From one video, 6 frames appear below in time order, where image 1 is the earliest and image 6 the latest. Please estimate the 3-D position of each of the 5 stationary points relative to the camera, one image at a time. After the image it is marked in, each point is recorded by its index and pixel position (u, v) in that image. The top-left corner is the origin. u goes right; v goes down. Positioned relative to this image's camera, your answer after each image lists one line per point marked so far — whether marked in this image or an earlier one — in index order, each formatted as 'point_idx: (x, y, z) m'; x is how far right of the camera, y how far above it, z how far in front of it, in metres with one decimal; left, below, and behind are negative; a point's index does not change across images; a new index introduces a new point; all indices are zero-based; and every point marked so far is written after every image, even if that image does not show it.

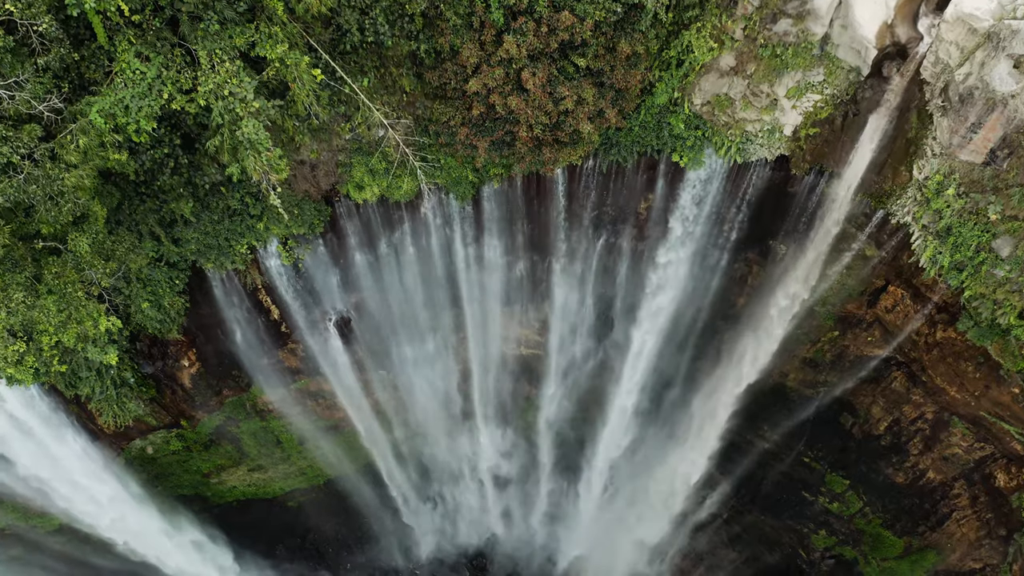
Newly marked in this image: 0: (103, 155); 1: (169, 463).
0: (-4.9, +1.6, +6.9) m
1: (-7.4, -4.0, +12.9) m
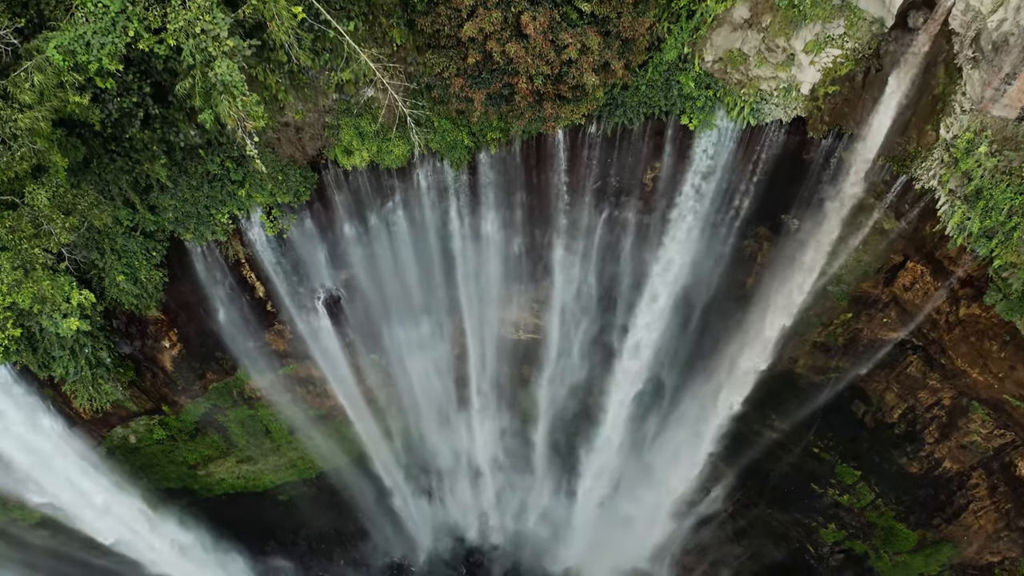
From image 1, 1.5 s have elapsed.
0: (-4.9, +2.1, +6.3) m
1: (-7.4, -3.5, +12.3) m
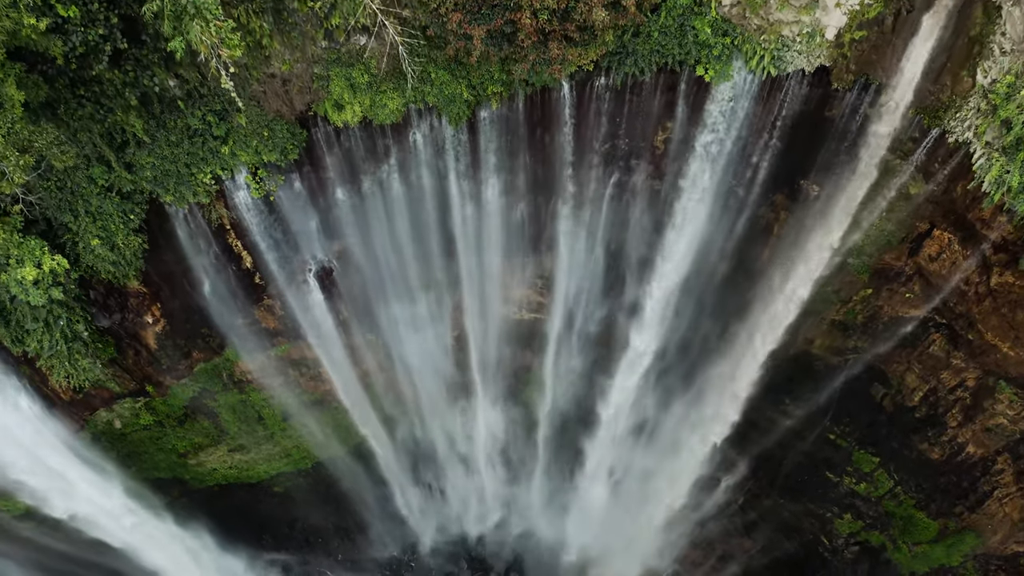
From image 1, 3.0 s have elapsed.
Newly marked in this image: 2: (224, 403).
0: (-4.8, +2.5, +5.8) m
1: (-7.3, -3.1, +11.7) m
2: (-5.7, -2.3, +11.6) m
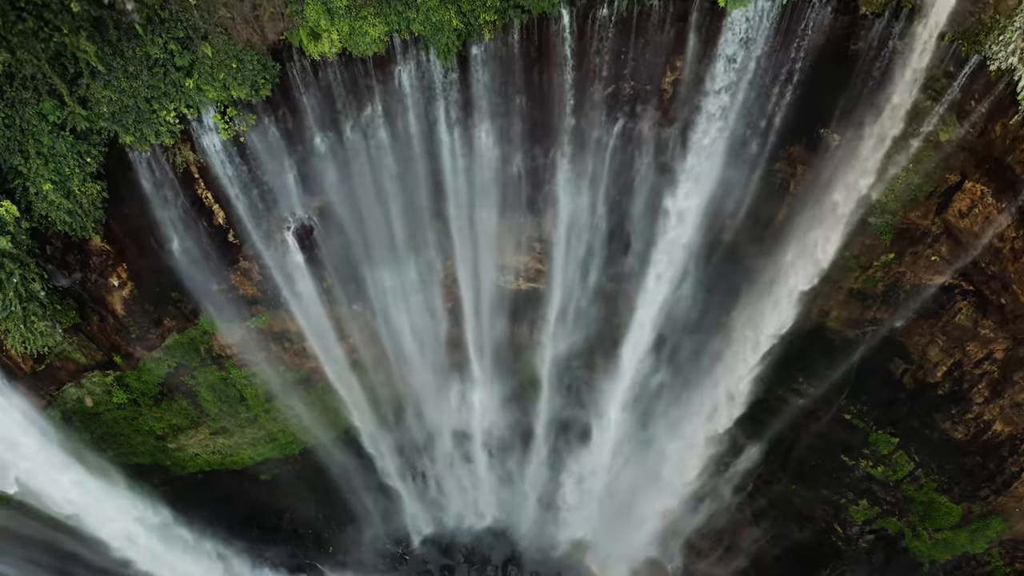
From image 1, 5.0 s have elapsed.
0: (-4.9, +3.2, +5.0) m
1: (-7.4, -2.4, +10.9) m
2: (-5.7, -1.7, +10.9) m
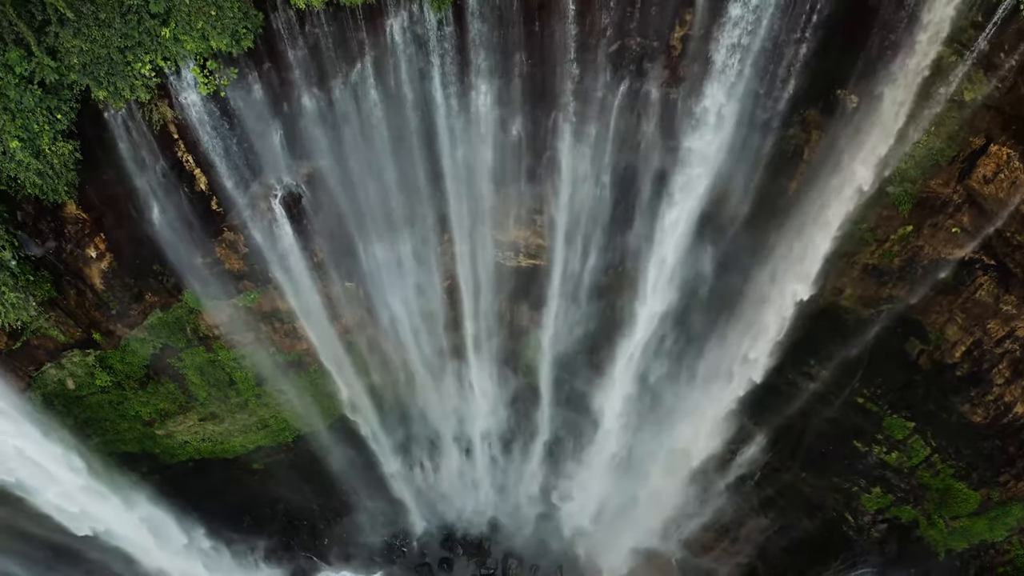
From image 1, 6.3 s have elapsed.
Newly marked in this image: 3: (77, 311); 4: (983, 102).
0: (-4.9, +3.6, +4.5) m
1: (-7.4, -2.0, +10.4) m
2: (-5.8, -1.3, +10.4) m
3: (-6.8, -0.3, +9.2) m
4: (+6.0, +2.4, +7.4) m
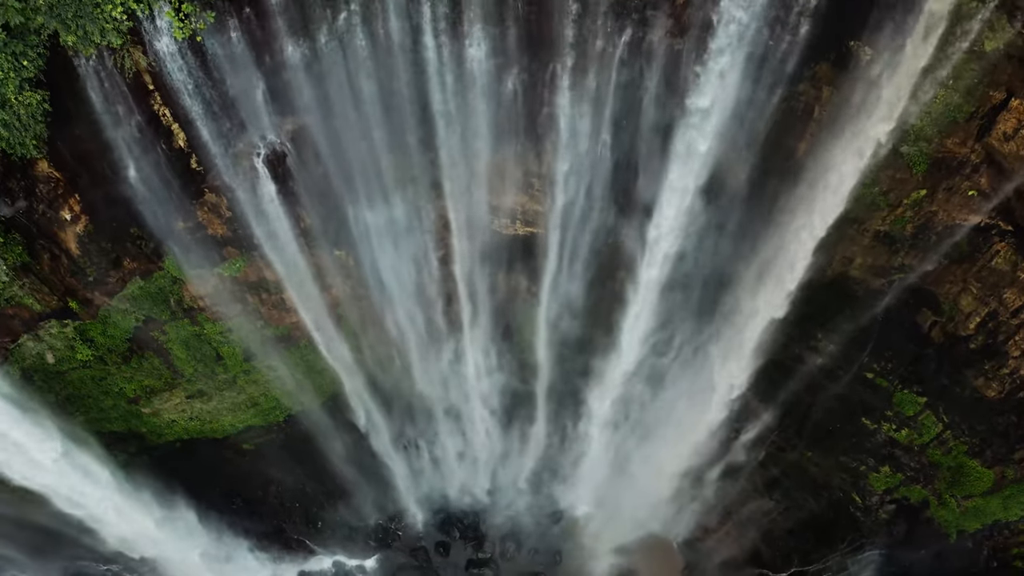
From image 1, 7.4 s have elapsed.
0: (-5.0, +4.1, +4.1) m
1: (-7.5, -1.5, +10.0) m
2: (-5.8, -0.7, +10.0) m
3: (-6.8, +0.2, +8.8) m
4: (+5.9, +2.9, +7.0) m
